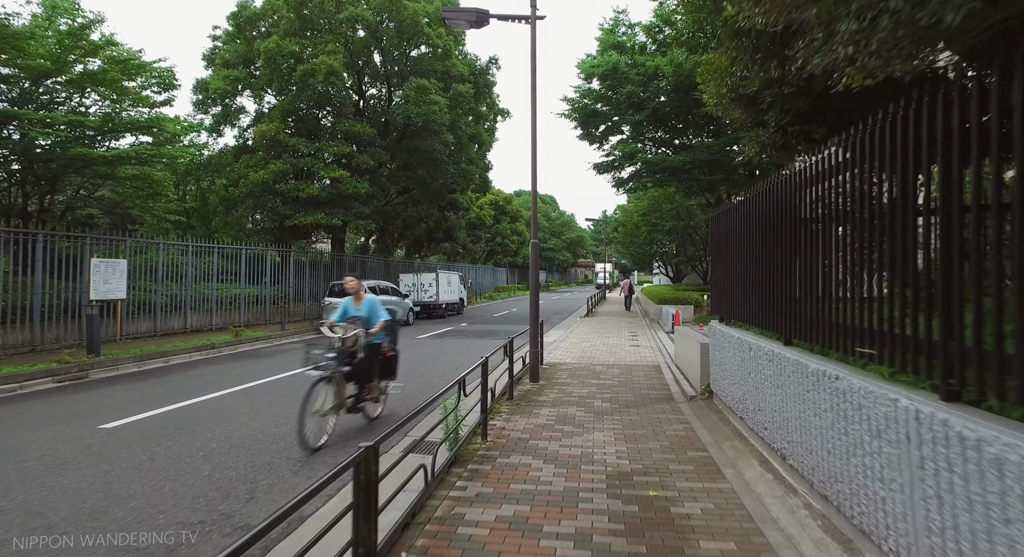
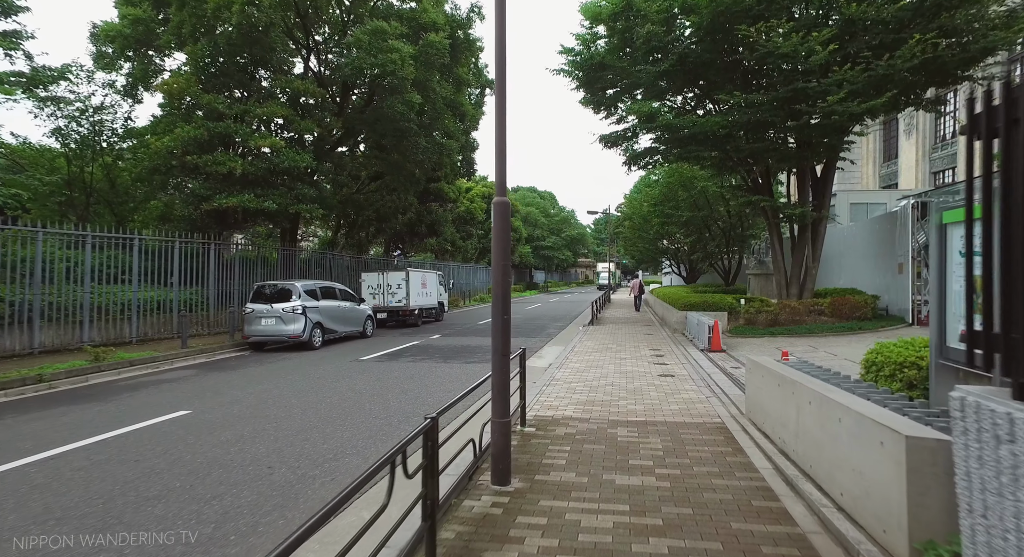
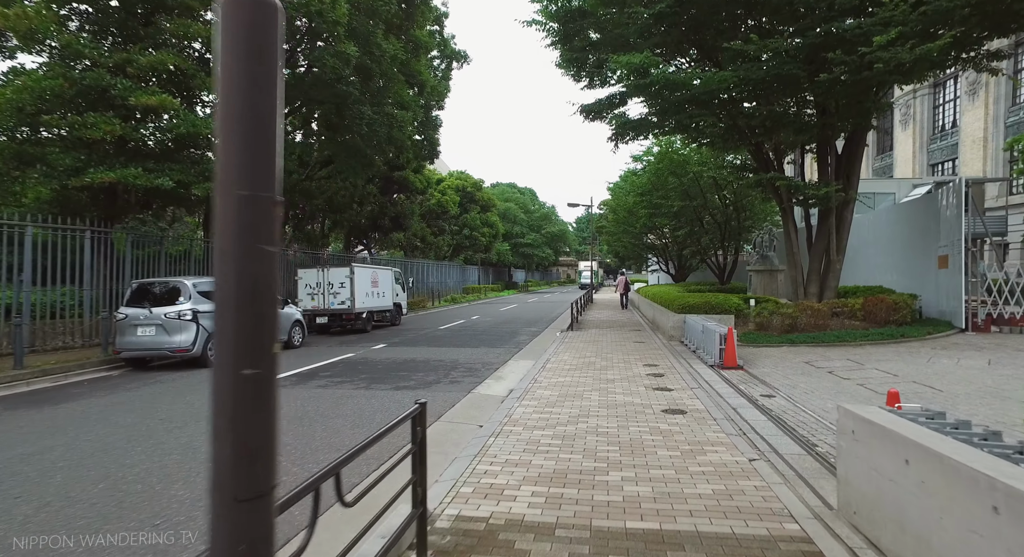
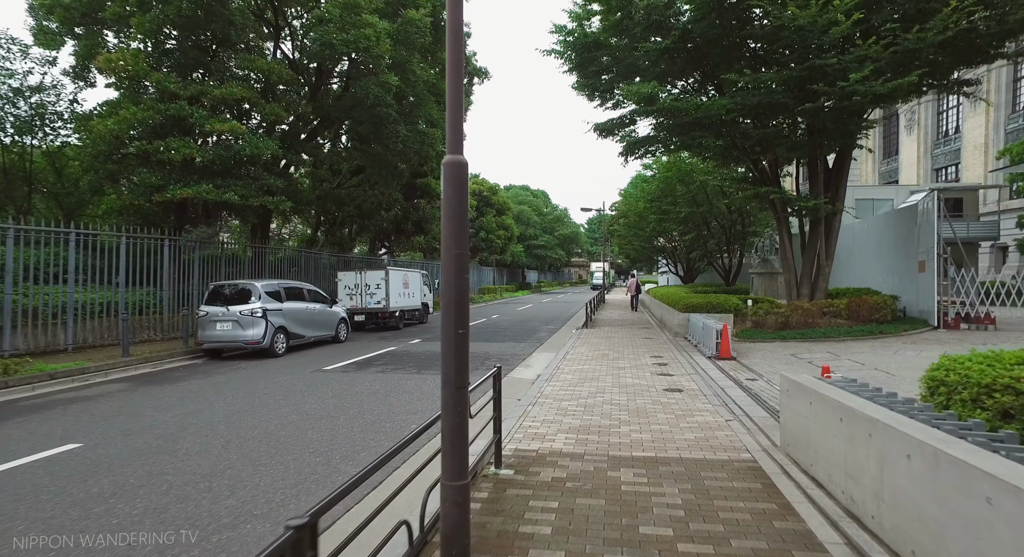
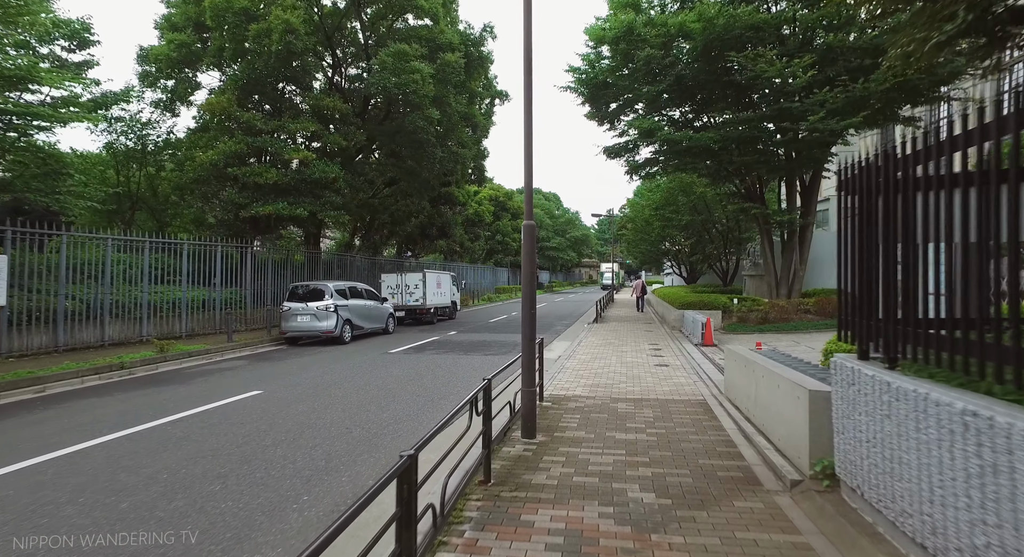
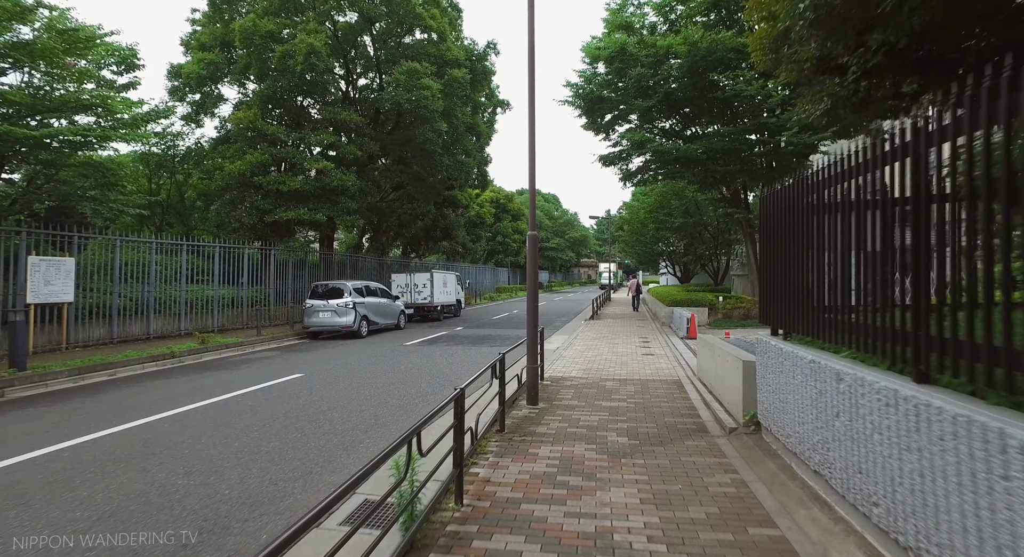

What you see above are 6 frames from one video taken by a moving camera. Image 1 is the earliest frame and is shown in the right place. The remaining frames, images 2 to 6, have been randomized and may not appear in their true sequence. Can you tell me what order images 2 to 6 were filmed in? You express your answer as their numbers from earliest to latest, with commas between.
6, 5, 2, 4, 3
